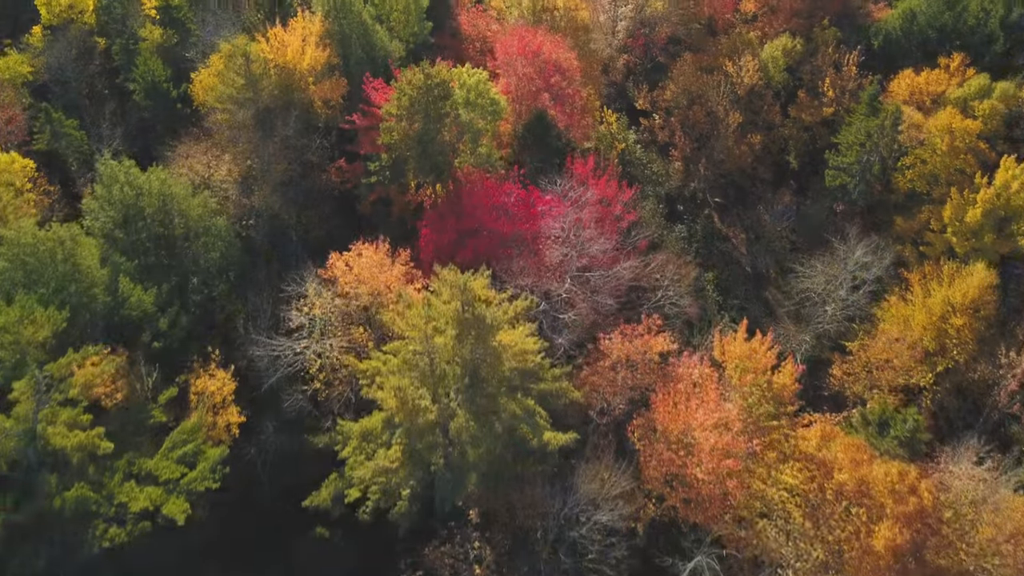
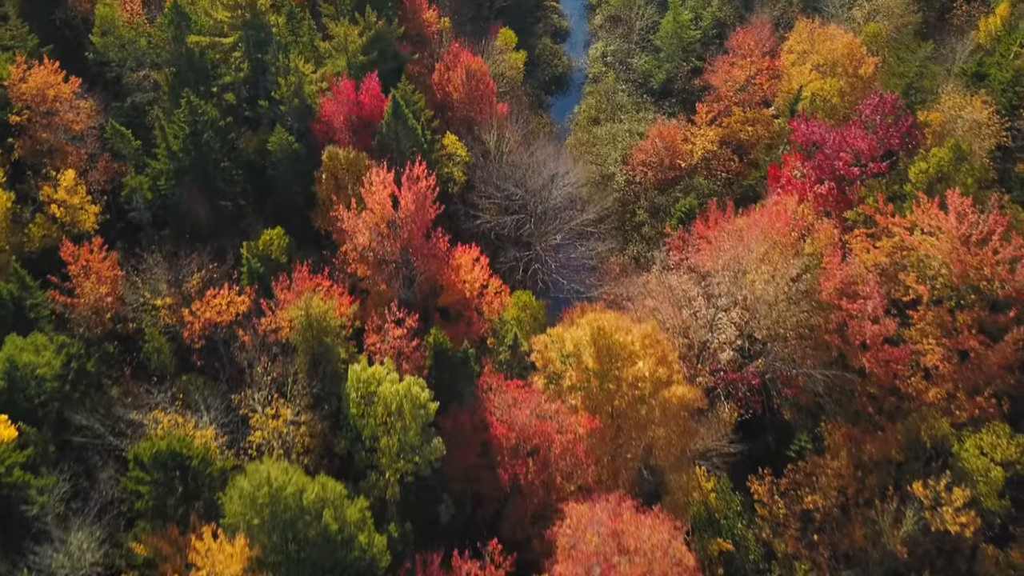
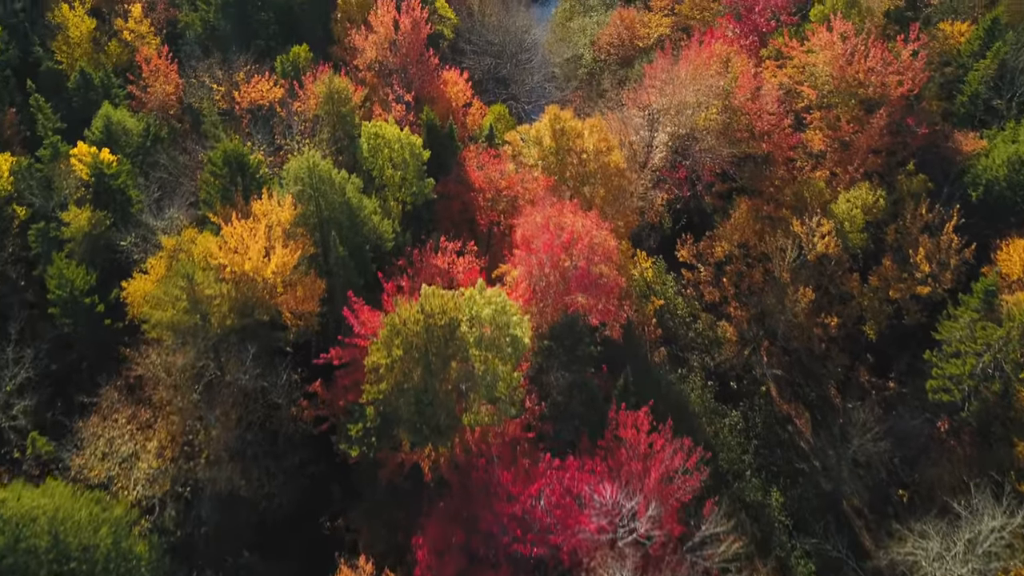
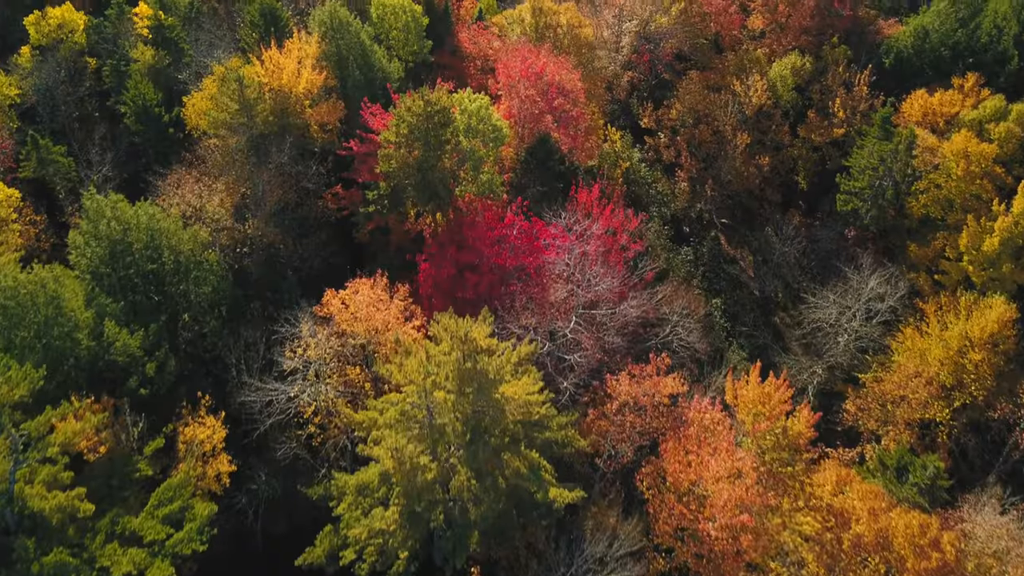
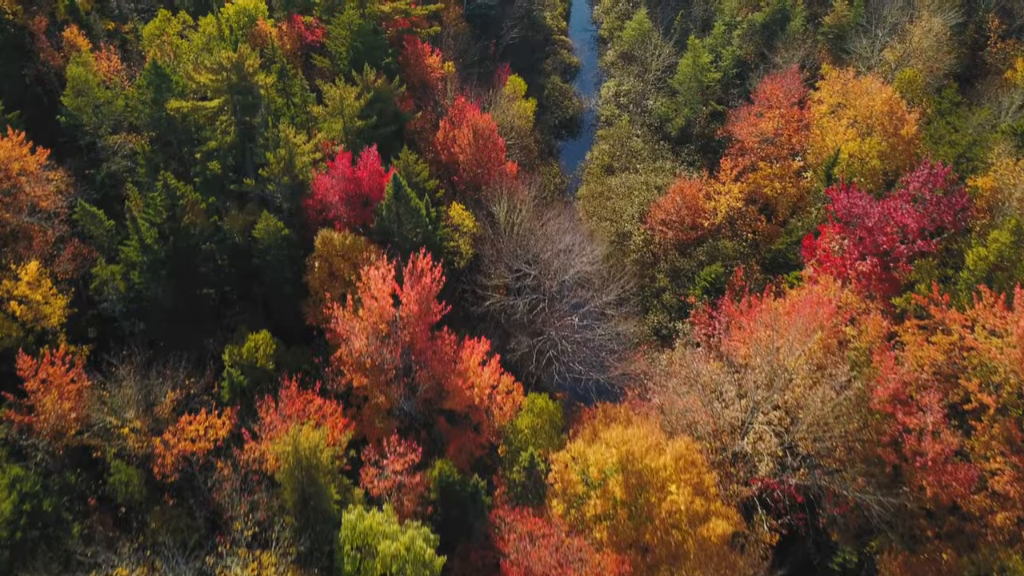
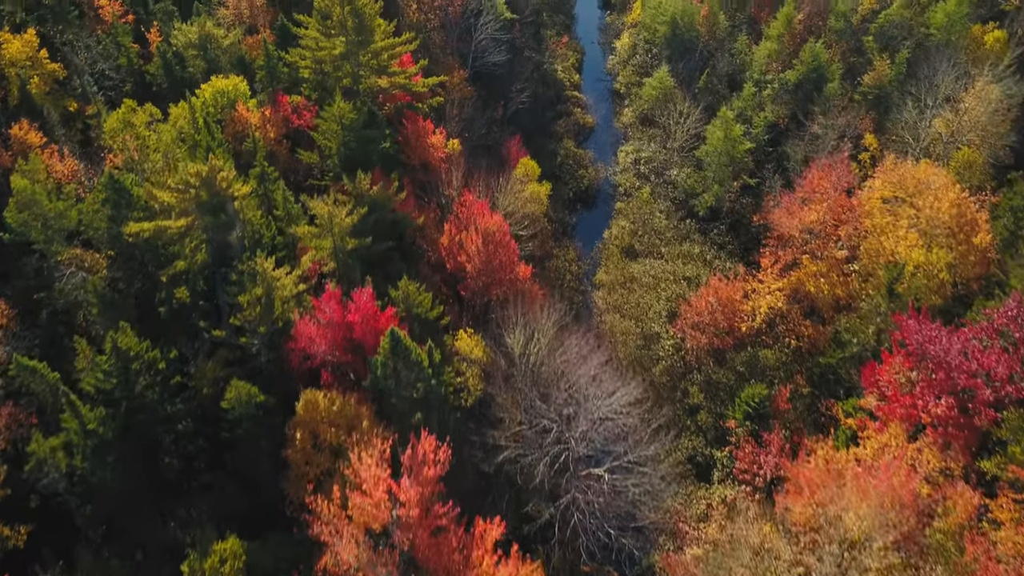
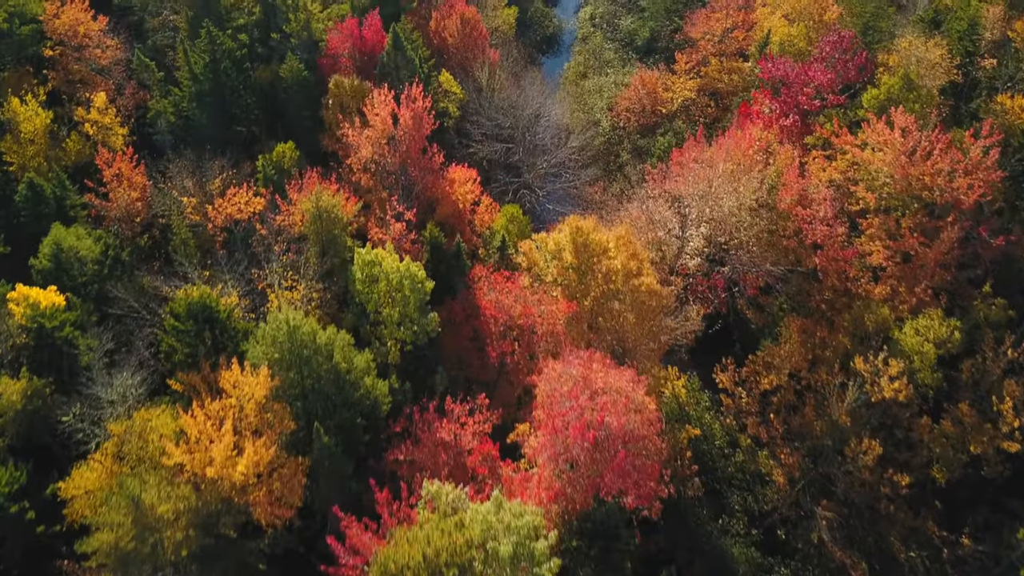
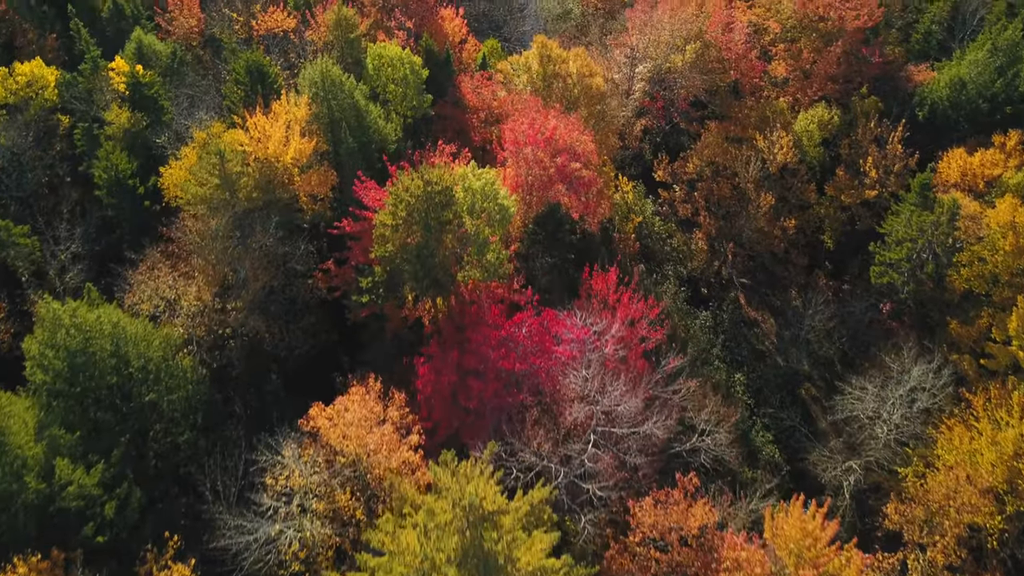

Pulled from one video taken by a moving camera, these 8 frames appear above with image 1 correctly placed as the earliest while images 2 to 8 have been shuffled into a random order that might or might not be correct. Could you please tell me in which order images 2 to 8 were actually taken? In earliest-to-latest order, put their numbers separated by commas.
4, 8, 3, 7, 2, 5, 6
